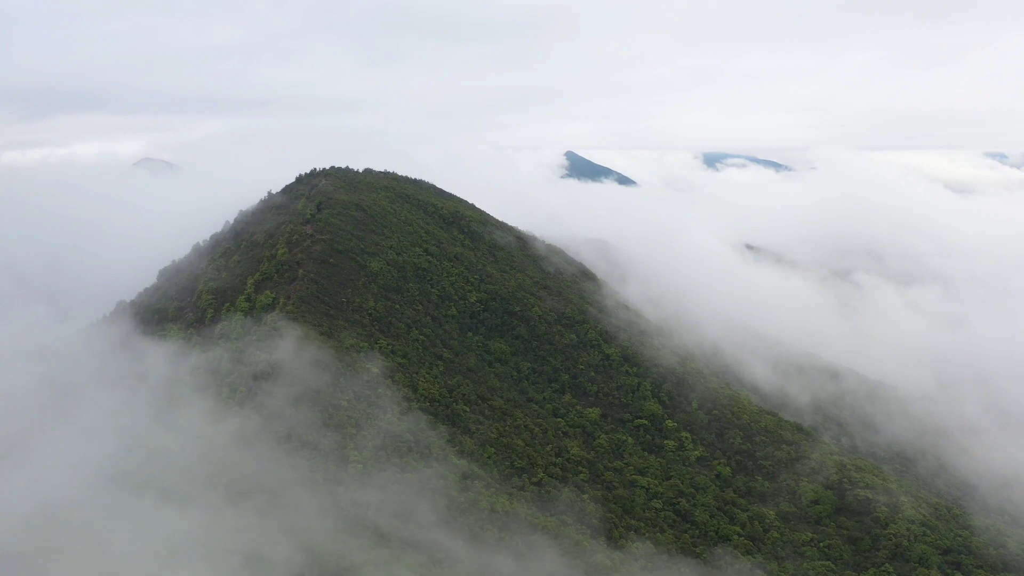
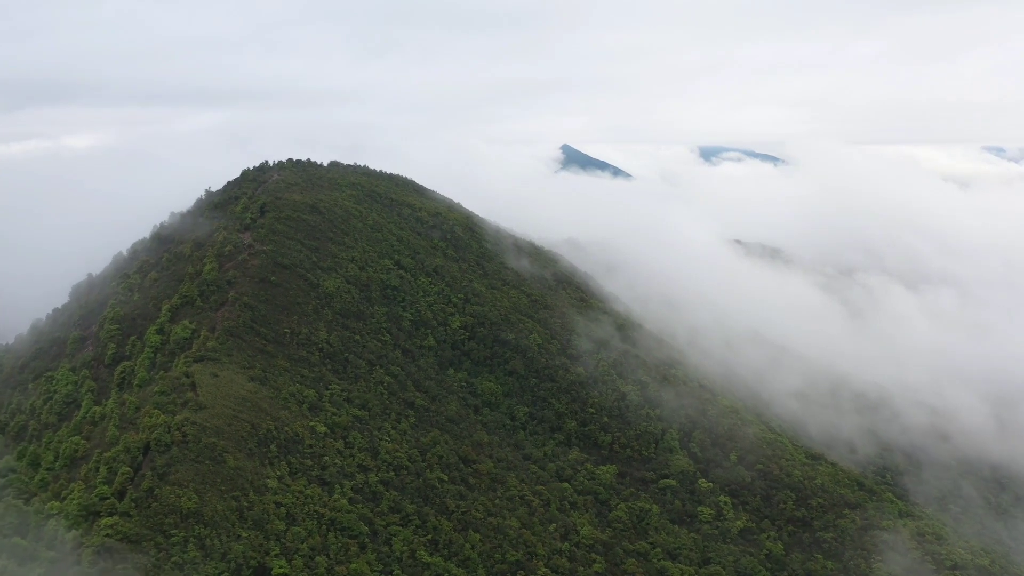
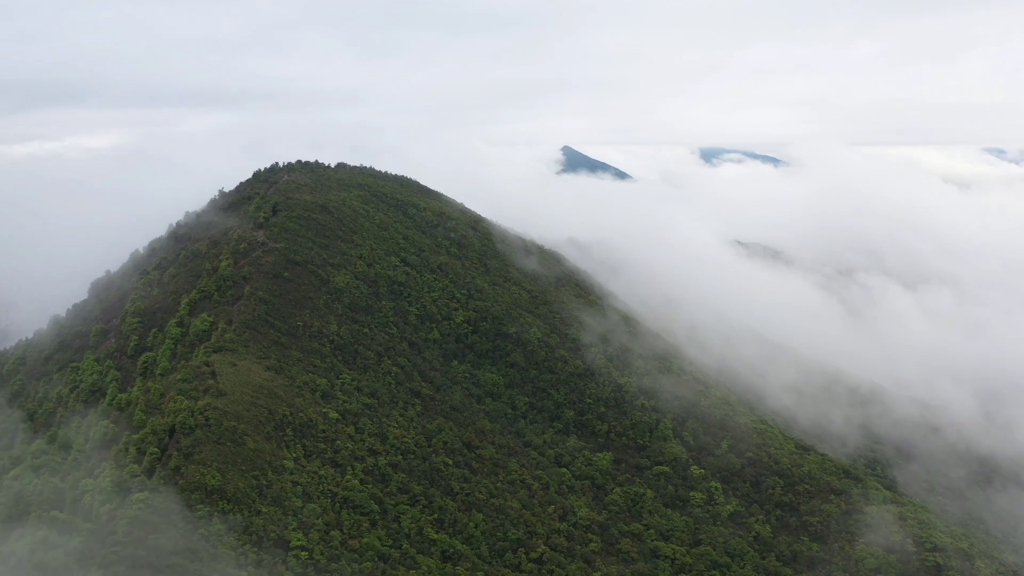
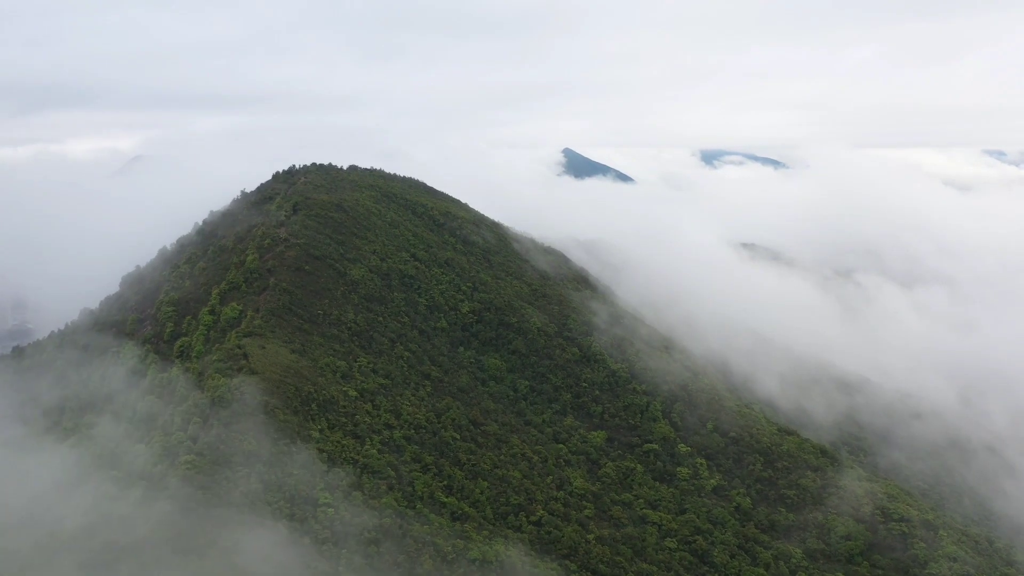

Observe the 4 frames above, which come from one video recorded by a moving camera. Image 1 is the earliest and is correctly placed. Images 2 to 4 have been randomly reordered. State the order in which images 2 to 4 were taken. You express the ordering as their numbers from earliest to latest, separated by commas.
4, 3, 2
